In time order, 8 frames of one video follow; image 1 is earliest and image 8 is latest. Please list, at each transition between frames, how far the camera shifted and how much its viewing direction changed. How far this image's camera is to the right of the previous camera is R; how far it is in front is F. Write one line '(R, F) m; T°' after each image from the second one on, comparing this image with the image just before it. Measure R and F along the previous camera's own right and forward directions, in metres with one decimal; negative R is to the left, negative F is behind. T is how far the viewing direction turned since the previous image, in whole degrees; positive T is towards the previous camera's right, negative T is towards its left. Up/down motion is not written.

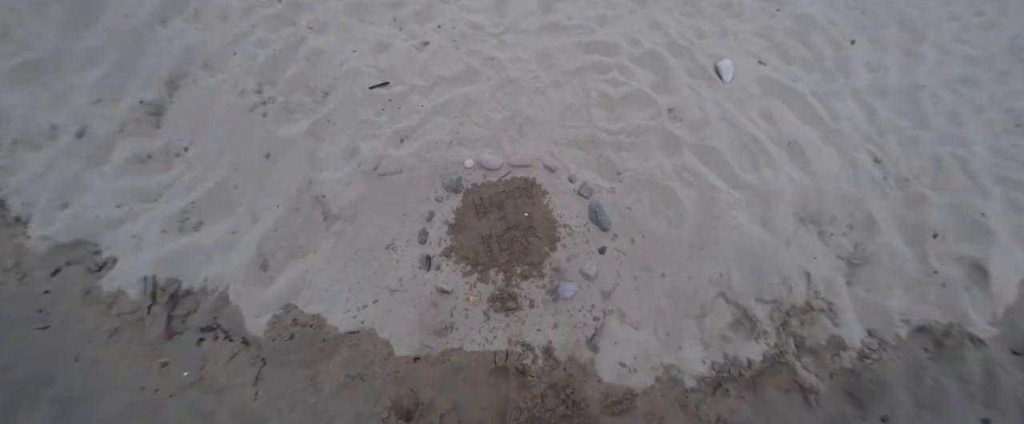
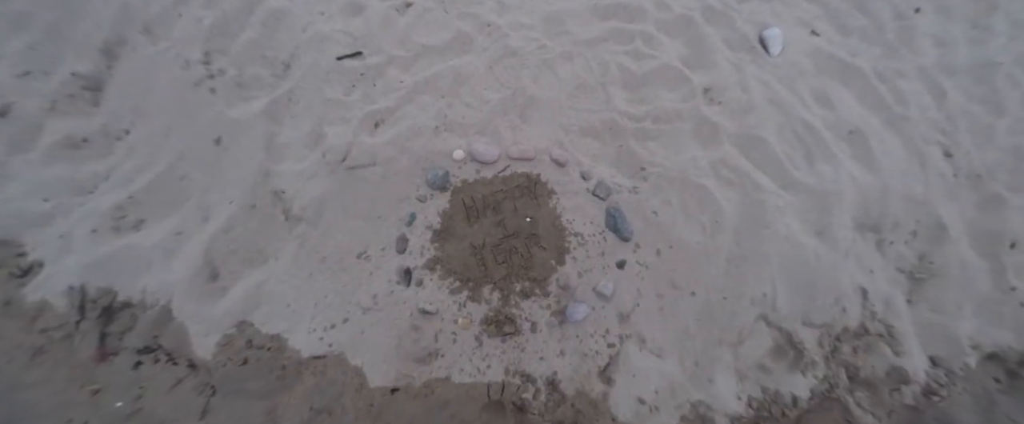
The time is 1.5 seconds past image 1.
(0.0, +0.5) m; 0°
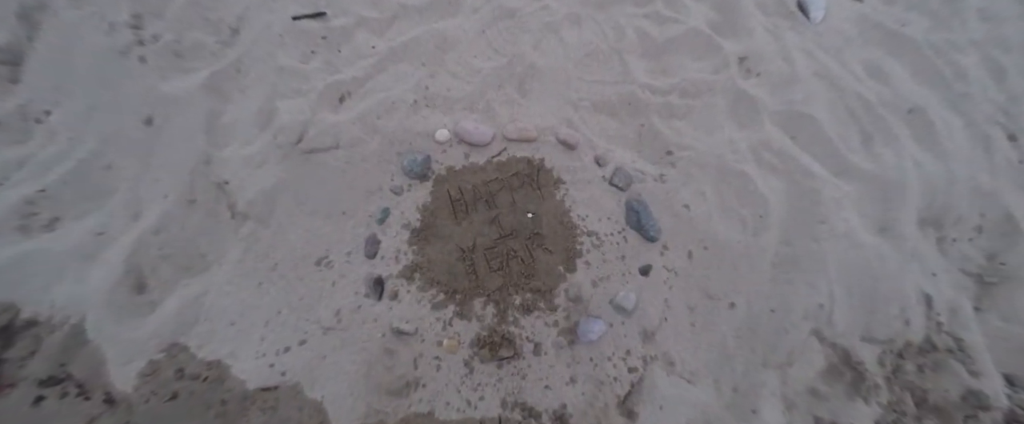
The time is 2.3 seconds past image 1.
(0.0, +0.4) m; +1°
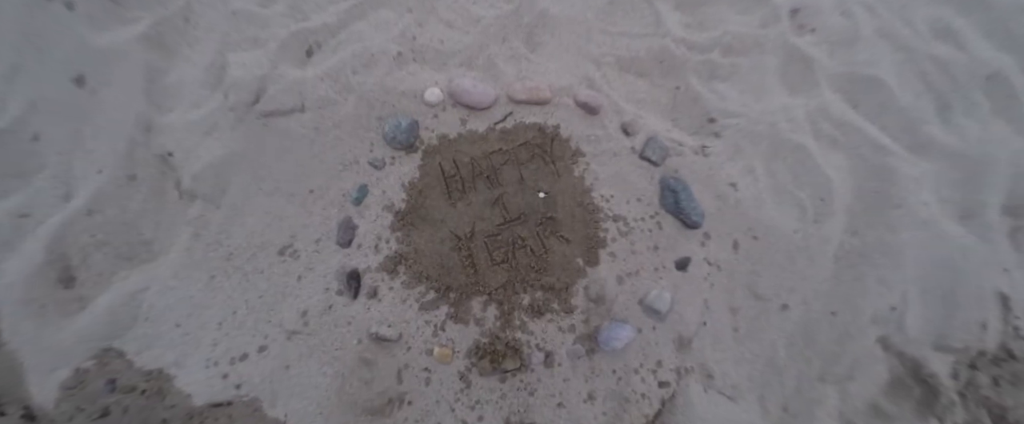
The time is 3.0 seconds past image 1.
(0.0, +0.3) m; 0°
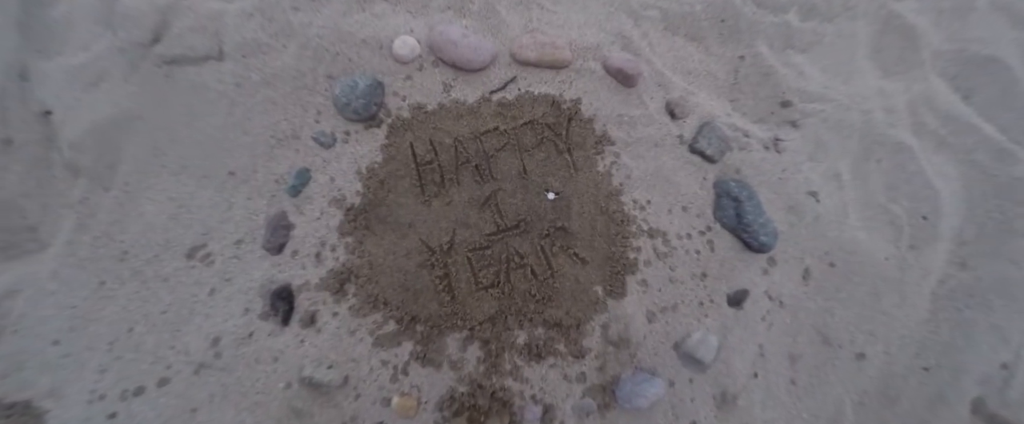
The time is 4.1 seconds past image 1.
(0.0, +0.4) m; +1°
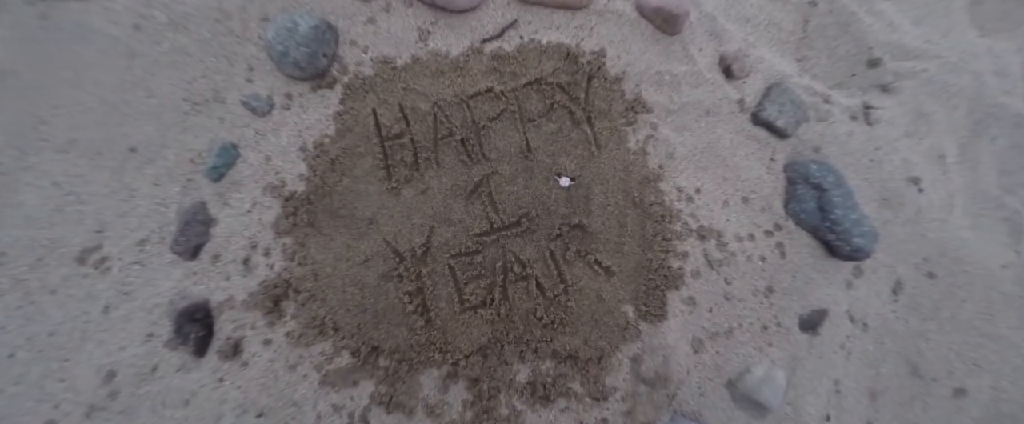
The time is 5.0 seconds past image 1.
(0.0, +0.2) m; 0°
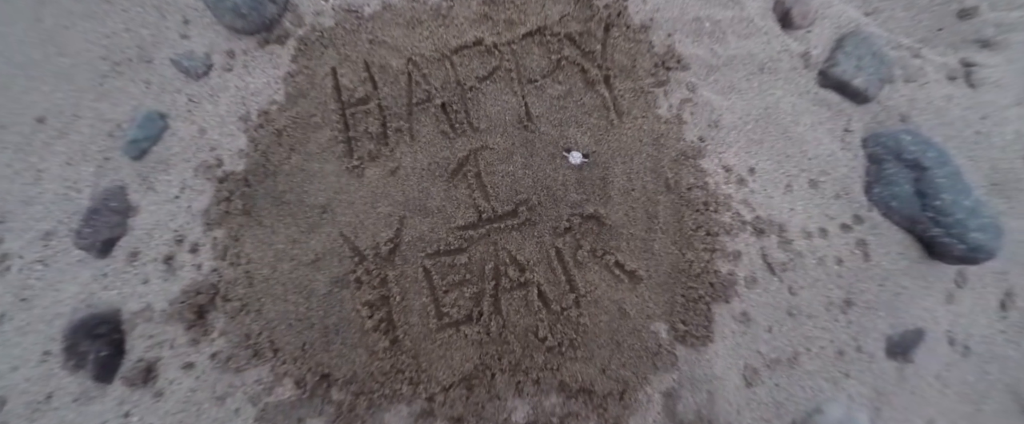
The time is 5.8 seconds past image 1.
(0.0, +0.2) m; -1°
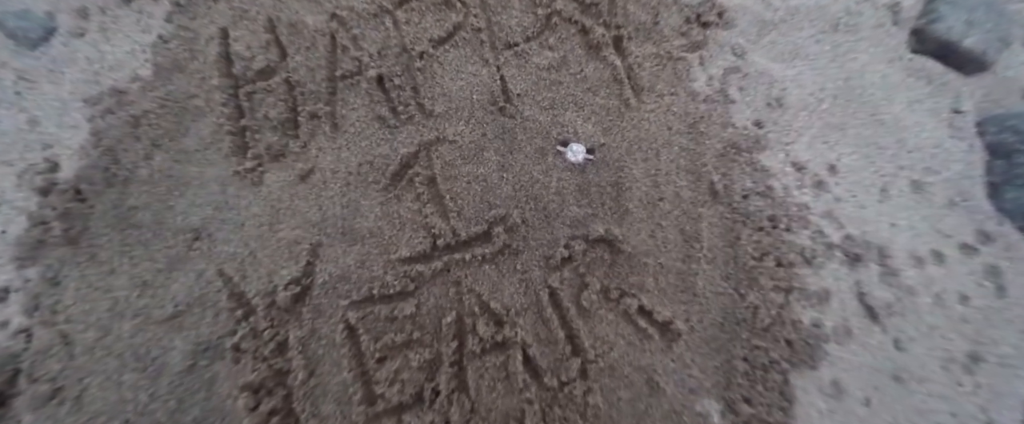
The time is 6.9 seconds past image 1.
(0.0, +0.2) m; +2°
